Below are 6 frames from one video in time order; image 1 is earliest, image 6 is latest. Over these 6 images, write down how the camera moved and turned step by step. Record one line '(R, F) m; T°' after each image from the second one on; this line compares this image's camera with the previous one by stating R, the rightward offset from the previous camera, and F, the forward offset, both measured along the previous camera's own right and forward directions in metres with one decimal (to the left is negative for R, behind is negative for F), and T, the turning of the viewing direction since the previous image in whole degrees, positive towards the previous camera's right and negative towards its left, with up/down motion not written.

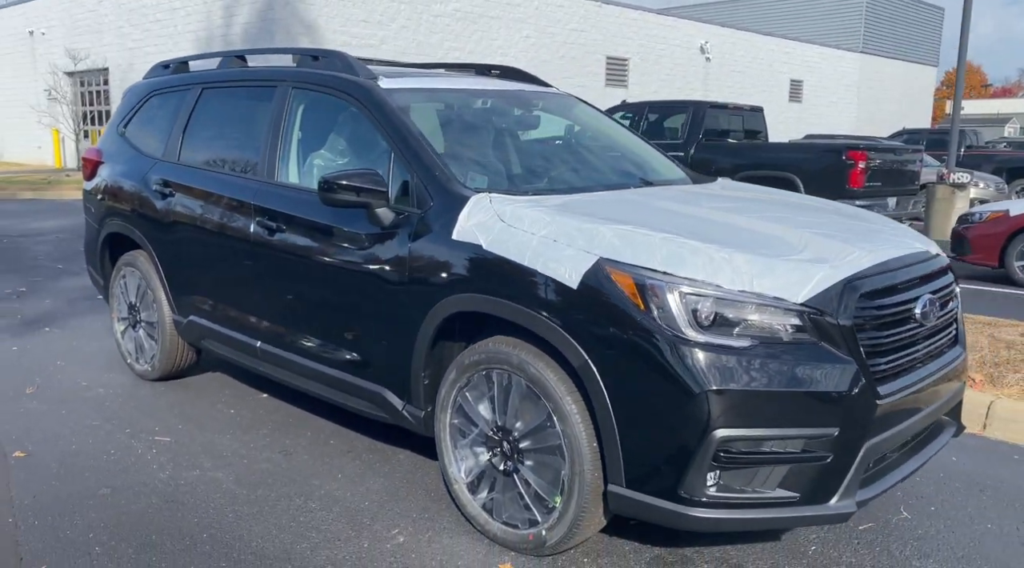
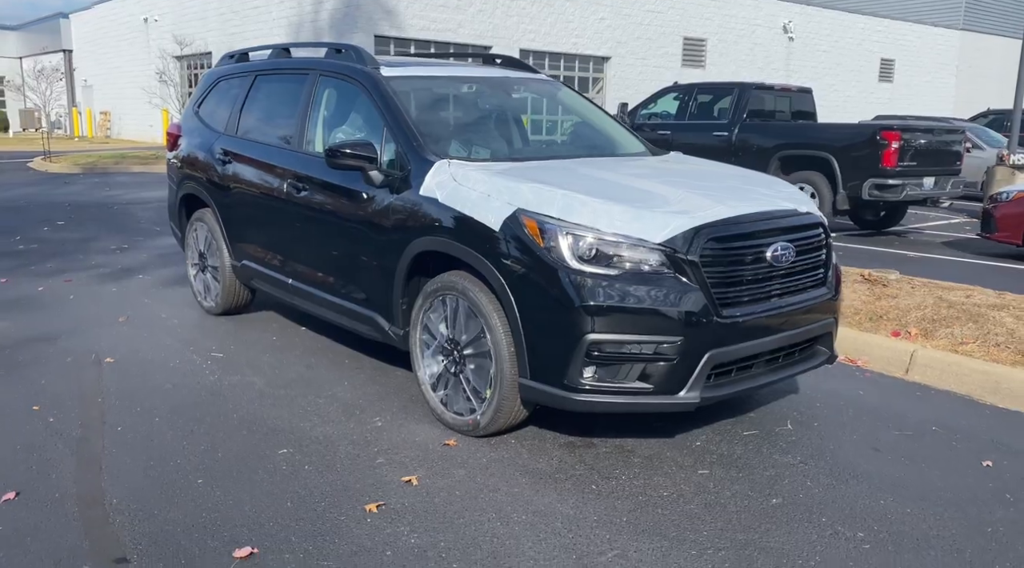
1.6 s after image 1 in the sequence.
(+0.7, -0.9) m; -6°
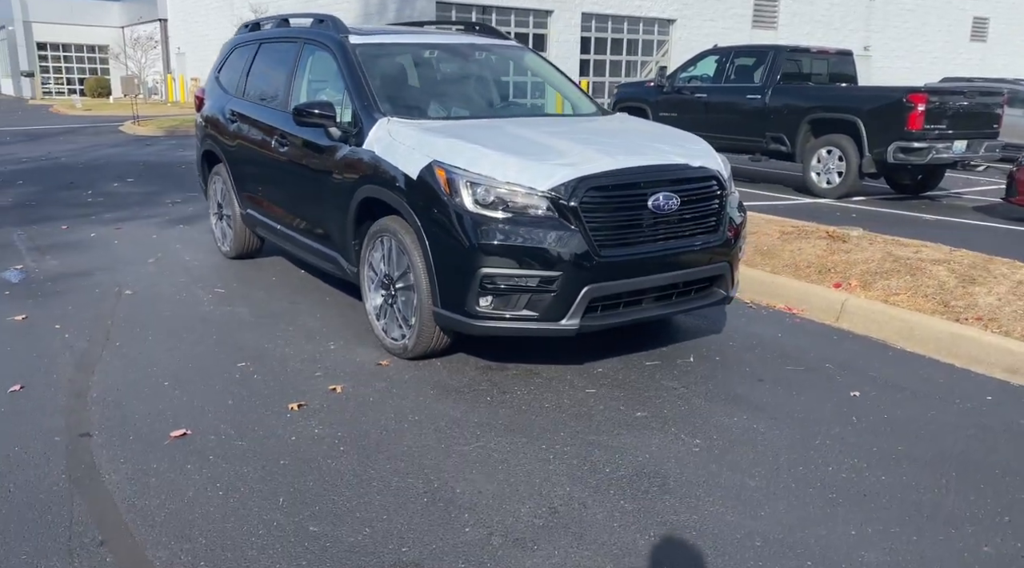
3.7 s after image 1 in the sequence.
(+0.9, -0.6) m; -6°
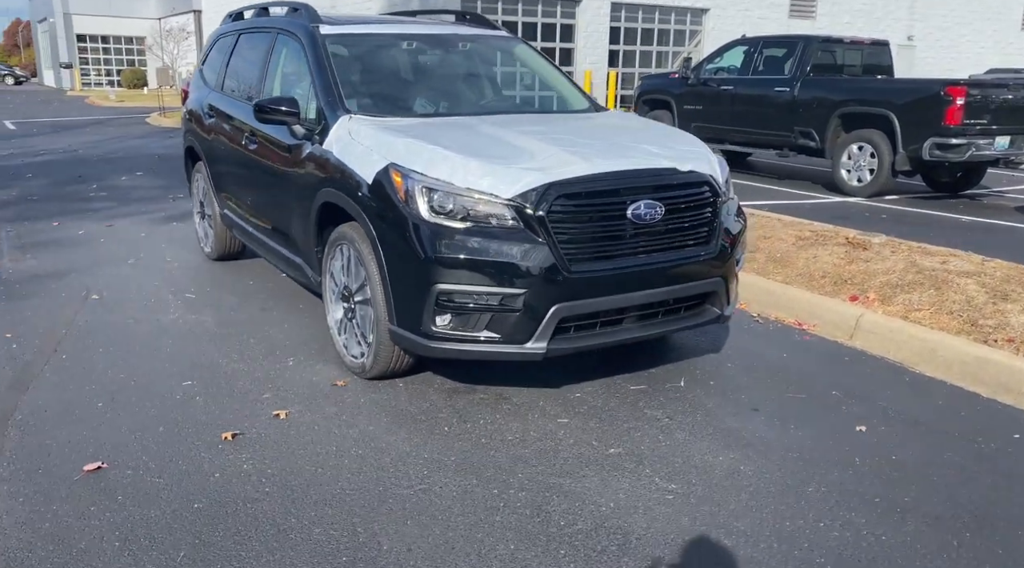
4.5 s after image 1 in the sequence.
(+0.4, +0.5) m; -2°
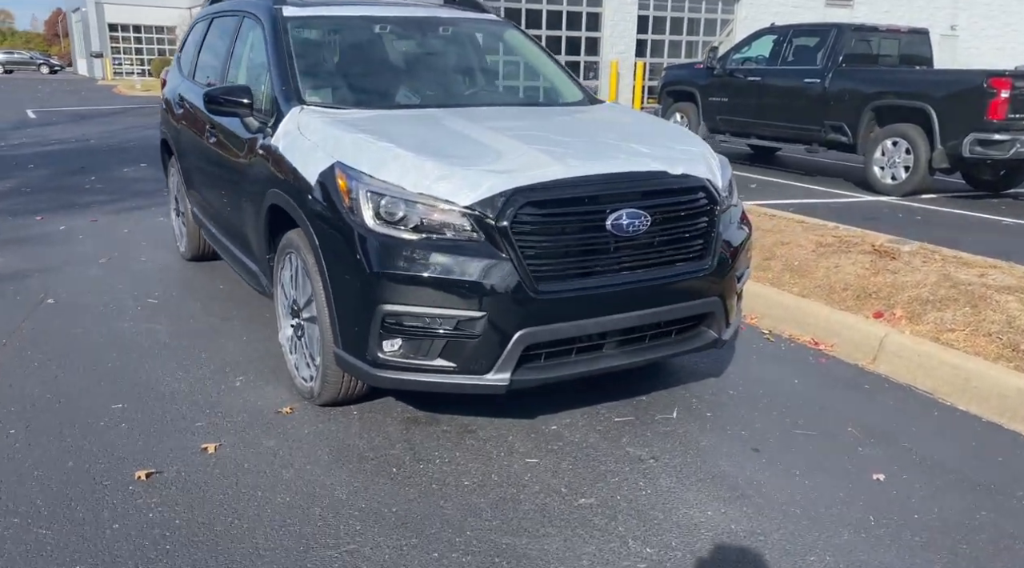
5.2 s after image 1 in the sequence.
(+0.3, +0.5) m; -2°
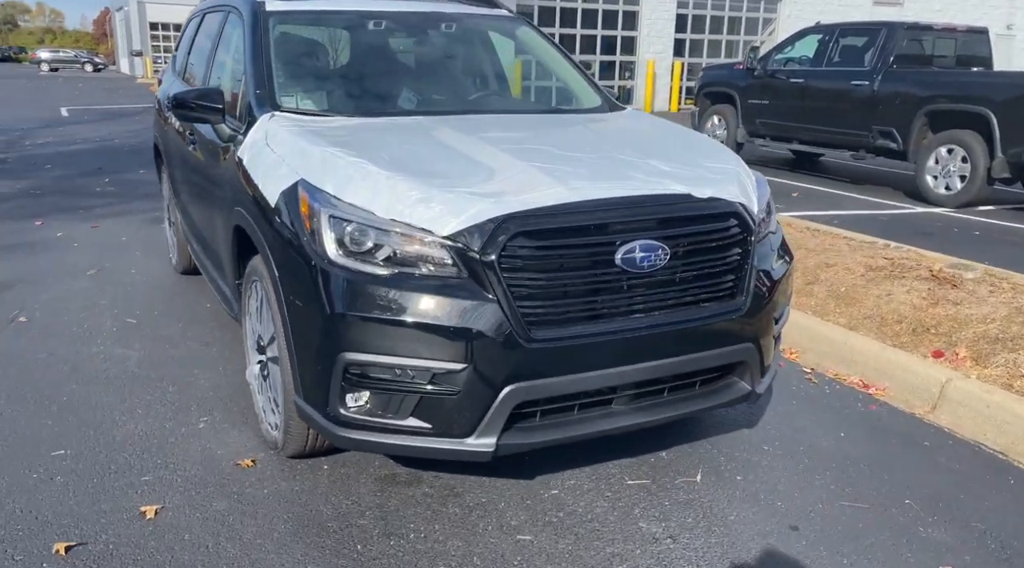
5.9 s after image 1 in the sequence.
(+0.2, +0.6) m; -2°
